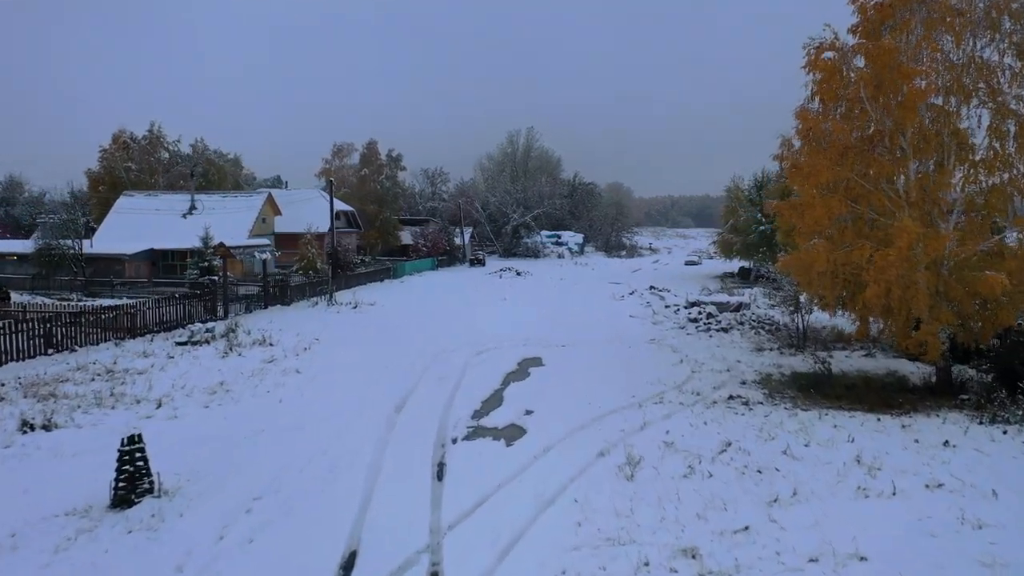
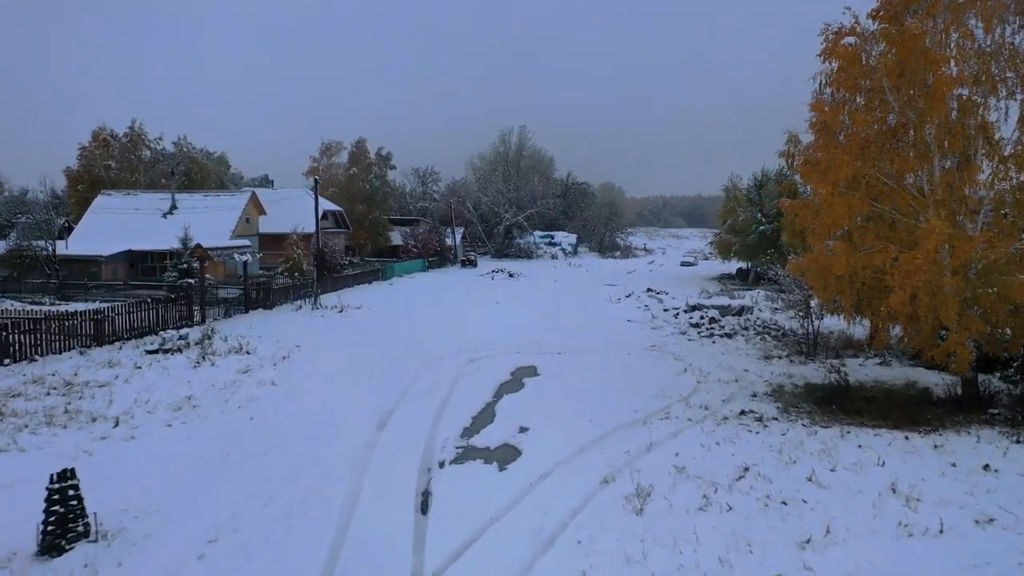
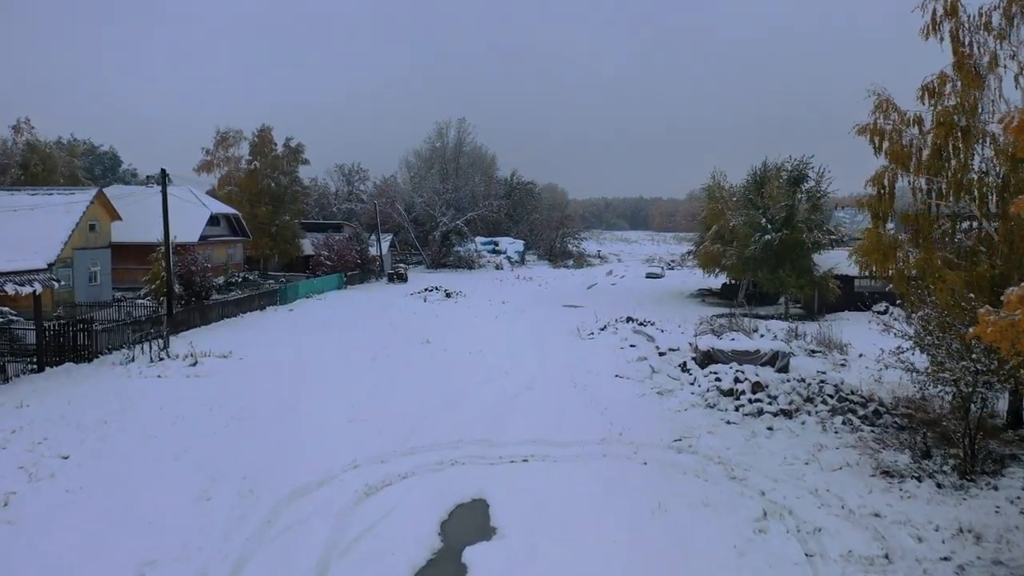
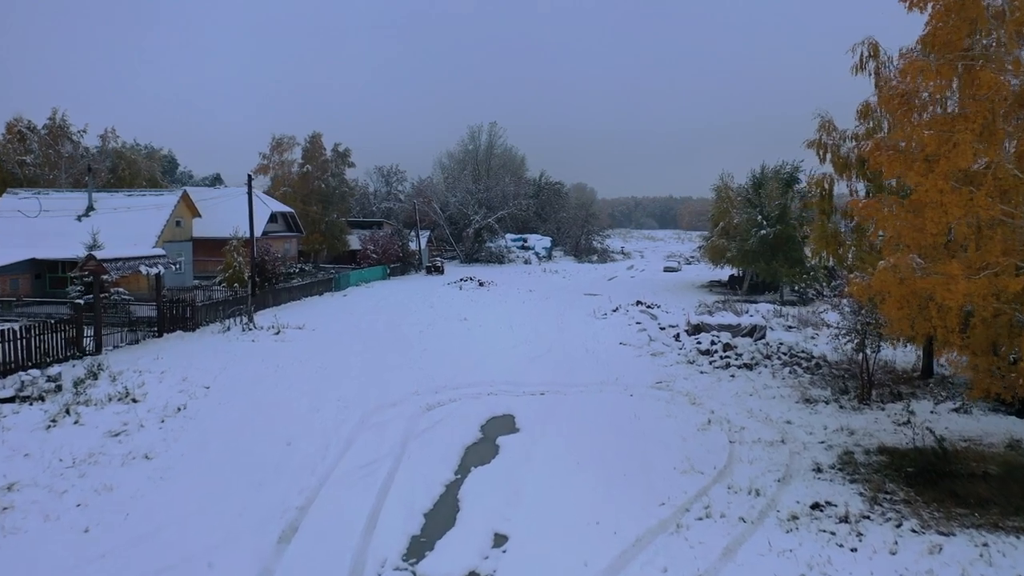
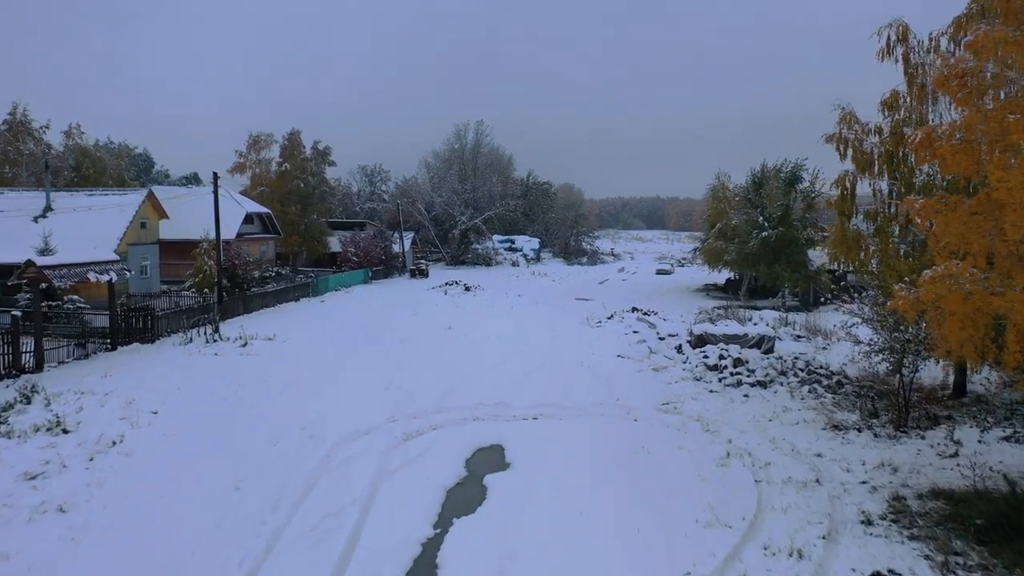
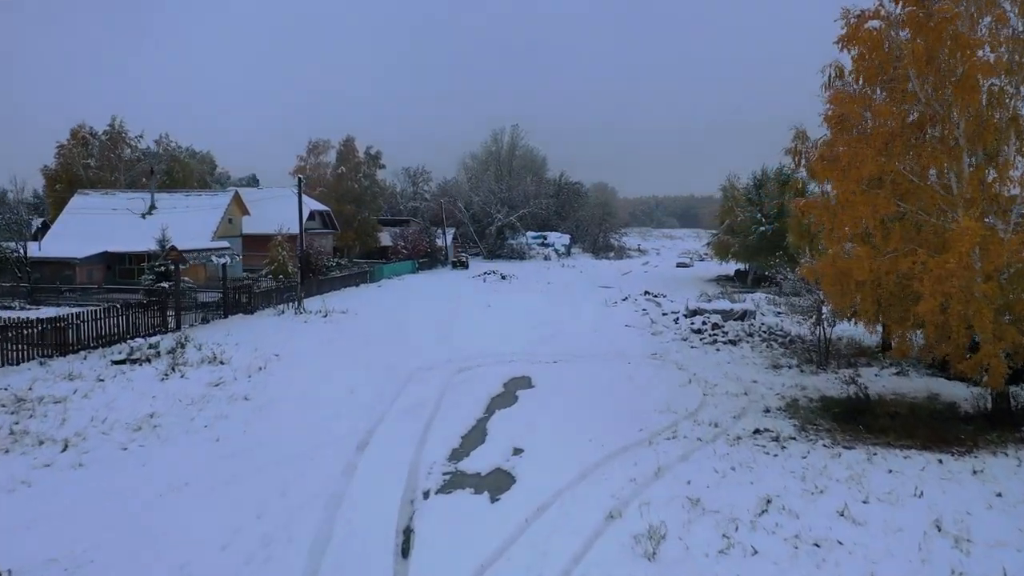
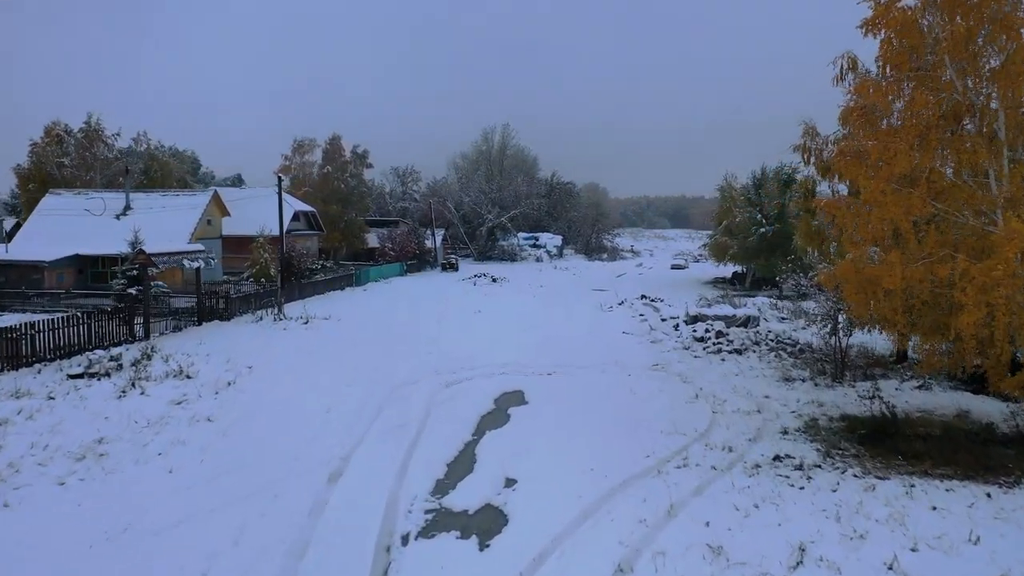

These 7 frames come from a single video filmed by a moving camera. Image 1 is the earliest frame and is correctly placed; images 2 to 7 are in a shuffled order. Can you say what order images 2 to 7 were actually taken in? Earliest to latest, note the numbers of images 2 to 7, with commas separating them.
2, 6, 7, 4, 5, 3
